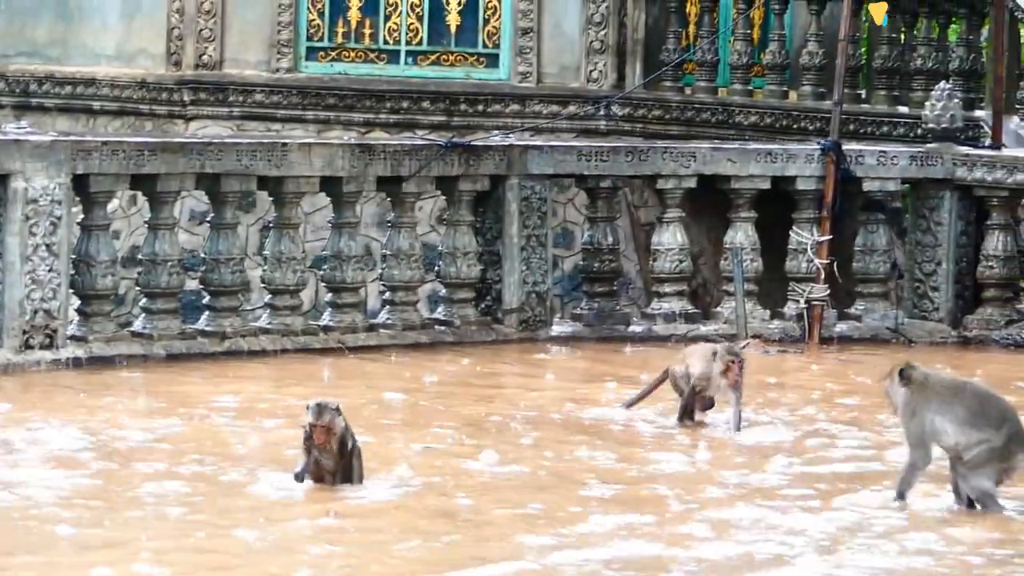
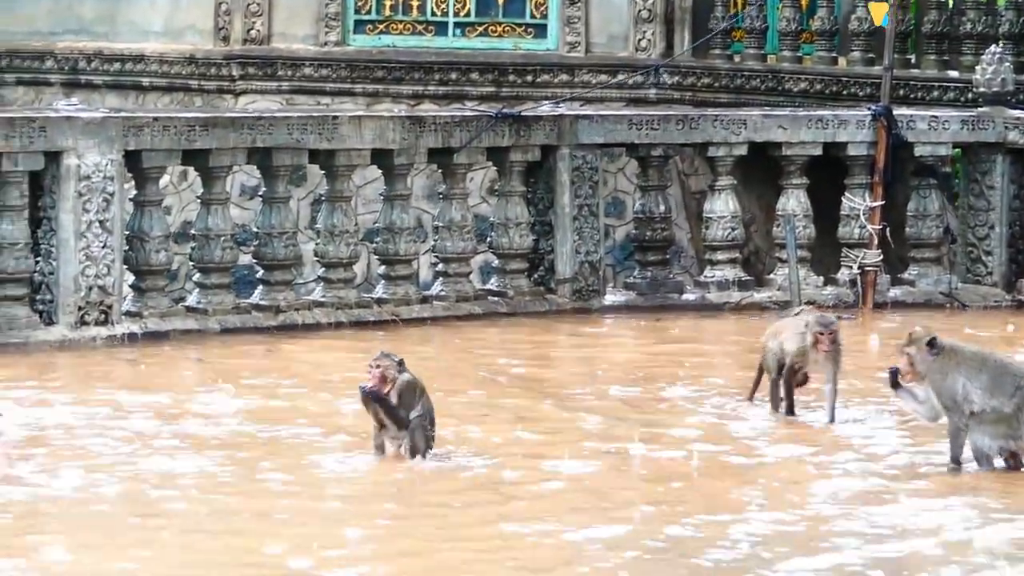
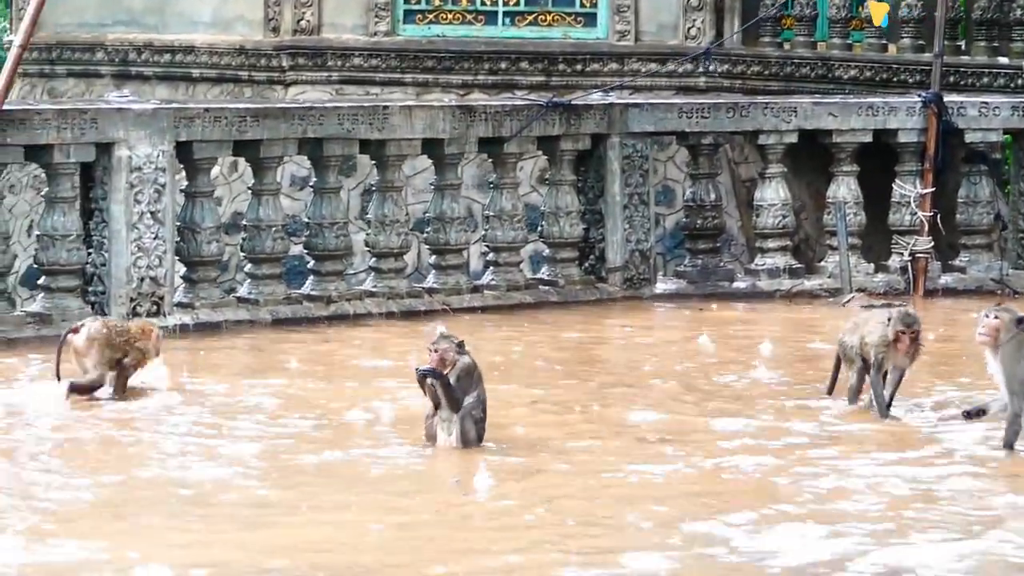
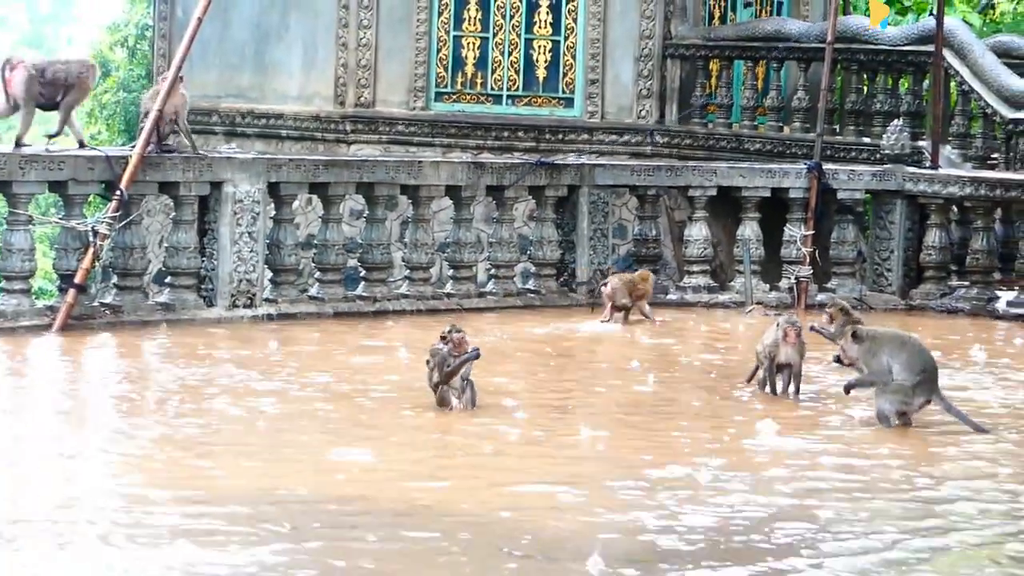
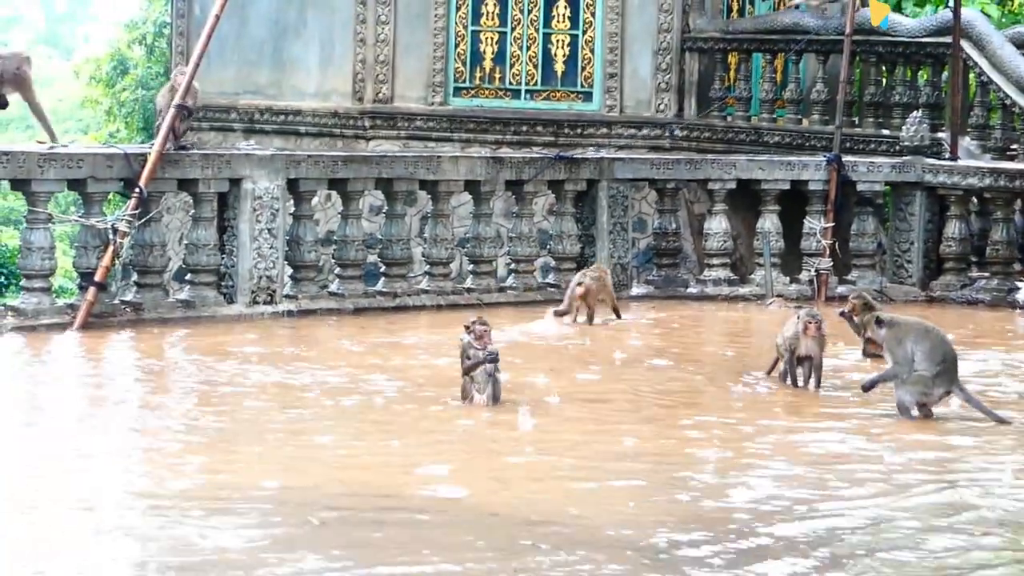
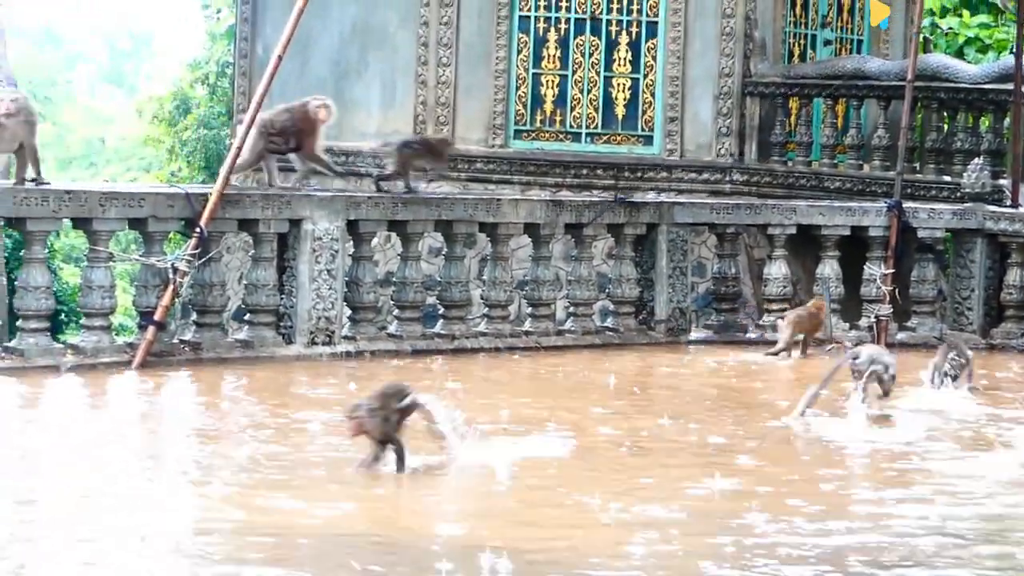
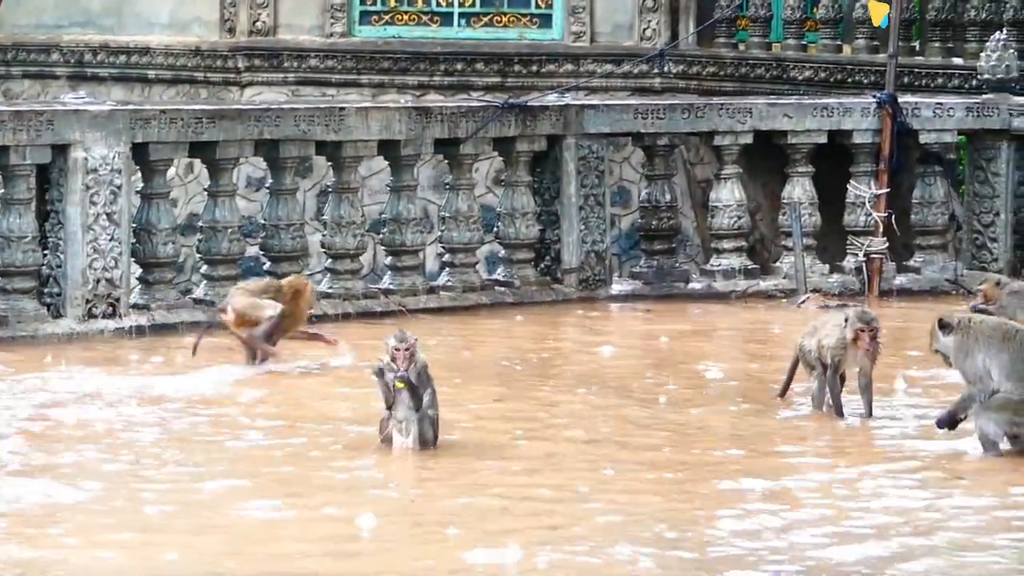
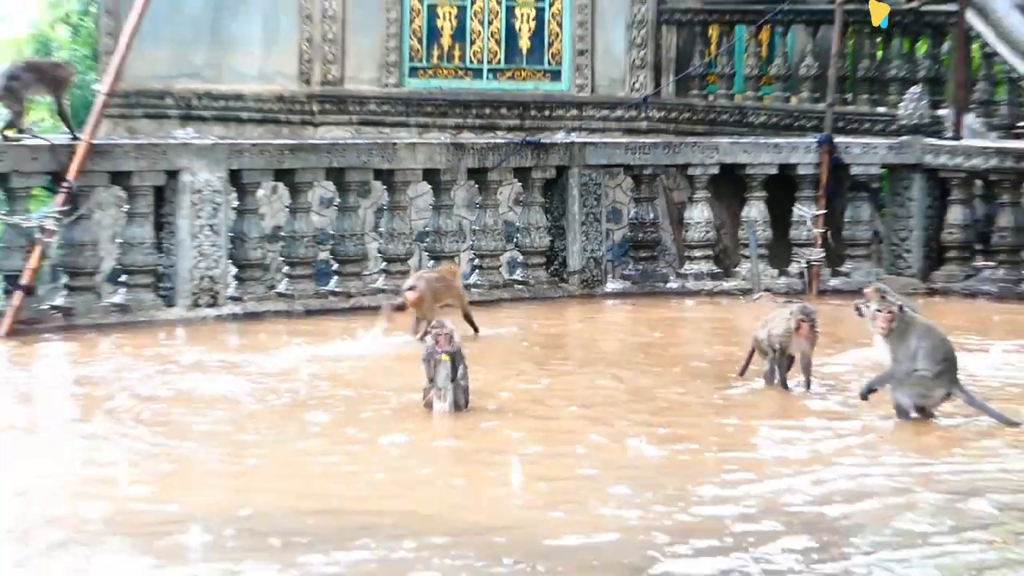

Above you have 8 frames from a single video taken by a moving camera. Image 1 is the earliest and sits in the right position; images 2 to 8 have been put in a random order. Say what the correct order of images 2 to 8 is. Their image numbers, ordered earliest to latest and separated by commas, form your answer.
2, 3, 7, 8, 5, 4, 6
